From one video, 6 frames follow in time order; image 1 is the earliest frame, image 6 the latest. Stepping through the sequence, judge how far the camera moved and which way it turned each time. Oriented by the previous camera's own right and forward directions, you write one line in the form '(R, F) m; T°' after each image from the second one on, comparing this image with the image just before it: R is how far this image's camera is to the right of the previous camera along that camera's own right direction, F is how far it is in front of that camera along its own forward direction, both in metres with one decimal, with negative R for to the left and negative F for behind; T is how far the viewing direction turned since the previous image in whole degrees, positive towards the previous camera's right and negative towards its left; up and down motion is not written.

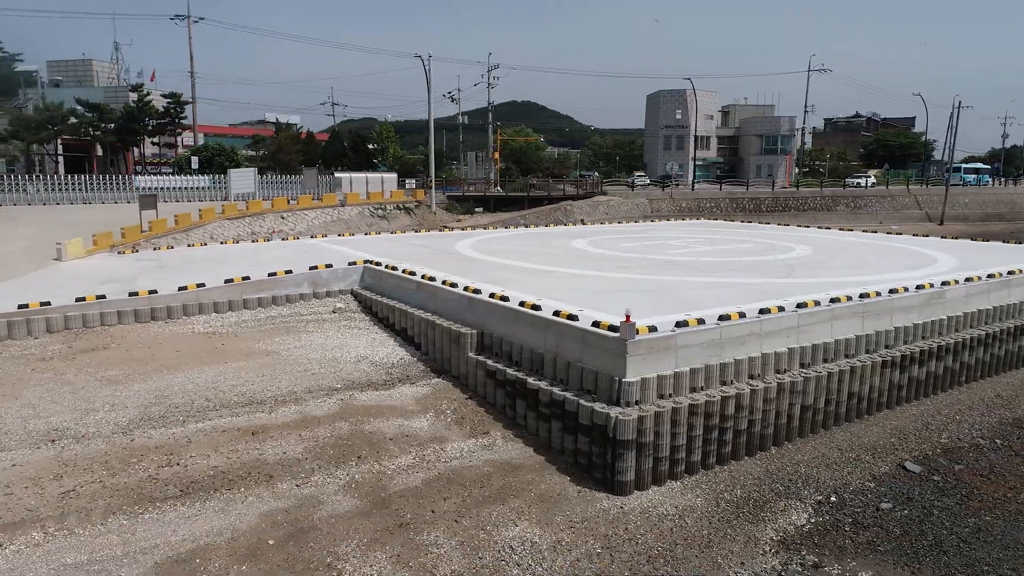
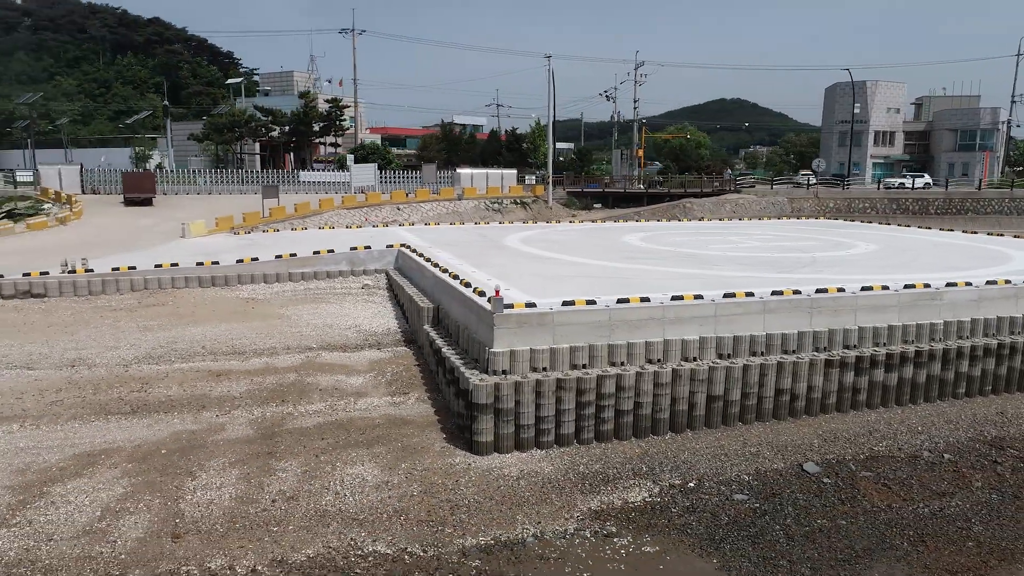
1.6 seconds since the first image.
(+3.9, -0.3) m; -16°
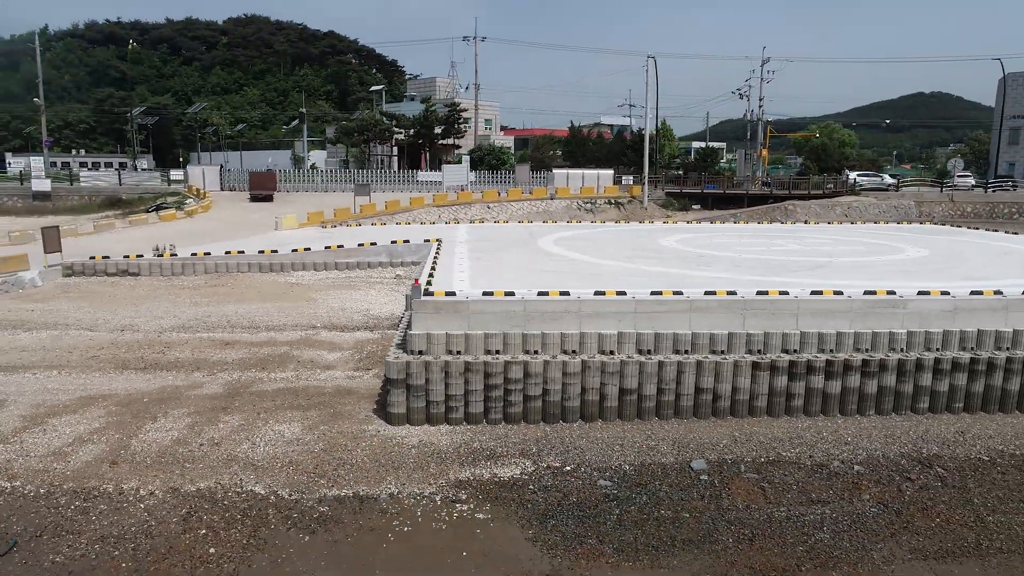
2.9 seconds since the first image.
(+3.3, -0.4) m; -13°
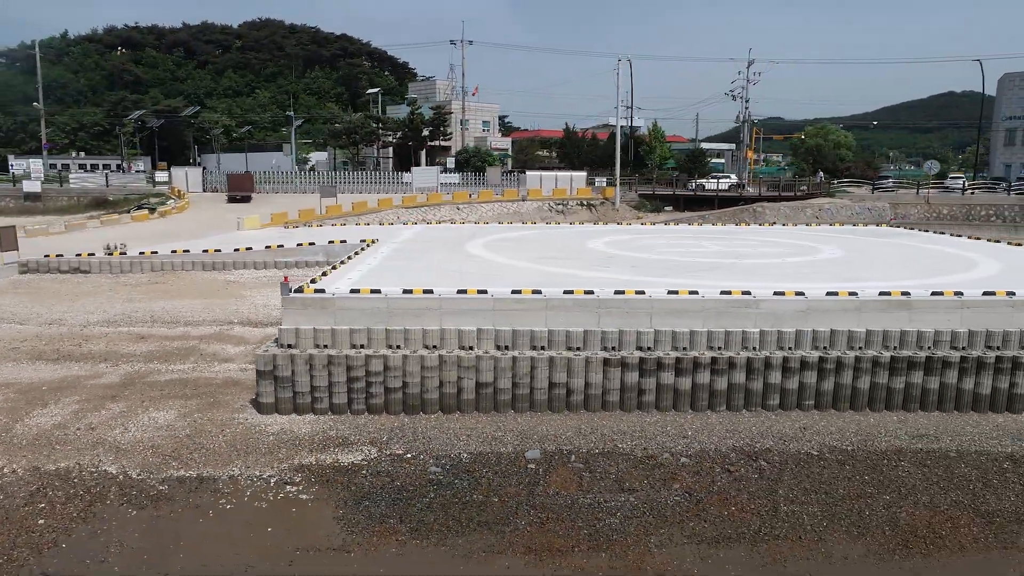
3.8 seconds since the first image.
(+2.3, -0.5) m; -2°
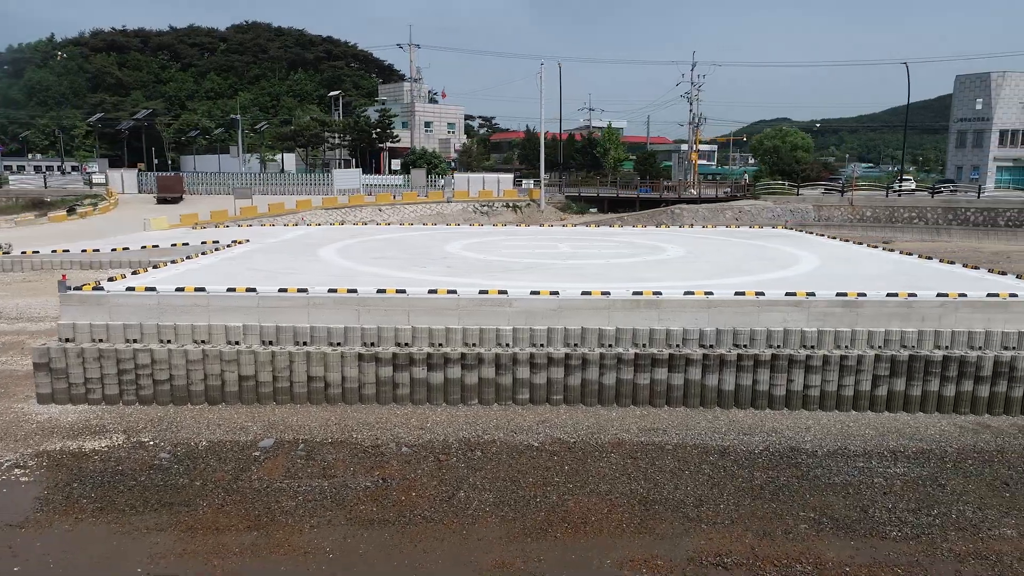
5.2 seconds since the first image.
(+3.8, -0.5) m; -1°
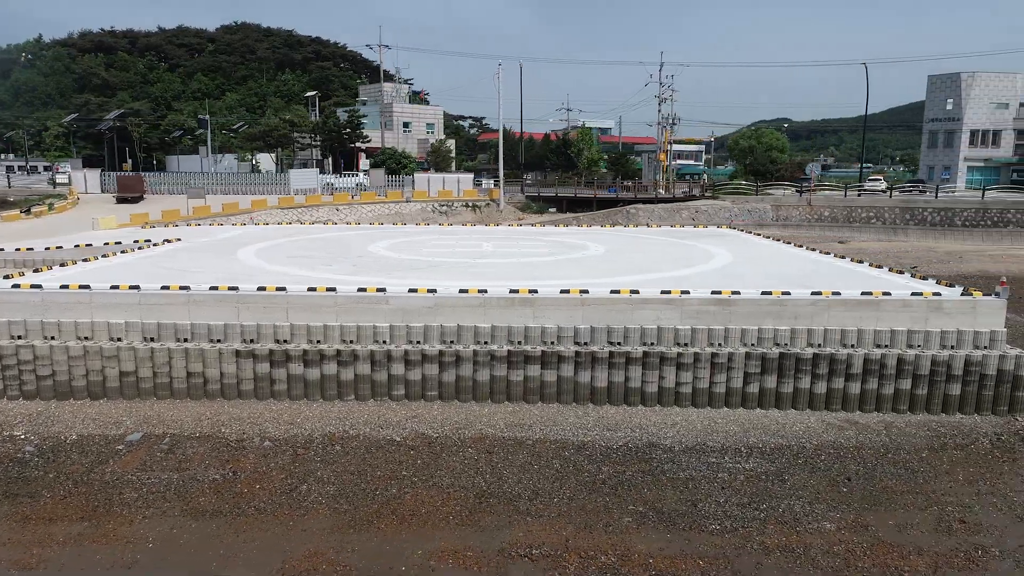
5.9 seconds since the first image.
(+2.0, -0.2) m; 0°
